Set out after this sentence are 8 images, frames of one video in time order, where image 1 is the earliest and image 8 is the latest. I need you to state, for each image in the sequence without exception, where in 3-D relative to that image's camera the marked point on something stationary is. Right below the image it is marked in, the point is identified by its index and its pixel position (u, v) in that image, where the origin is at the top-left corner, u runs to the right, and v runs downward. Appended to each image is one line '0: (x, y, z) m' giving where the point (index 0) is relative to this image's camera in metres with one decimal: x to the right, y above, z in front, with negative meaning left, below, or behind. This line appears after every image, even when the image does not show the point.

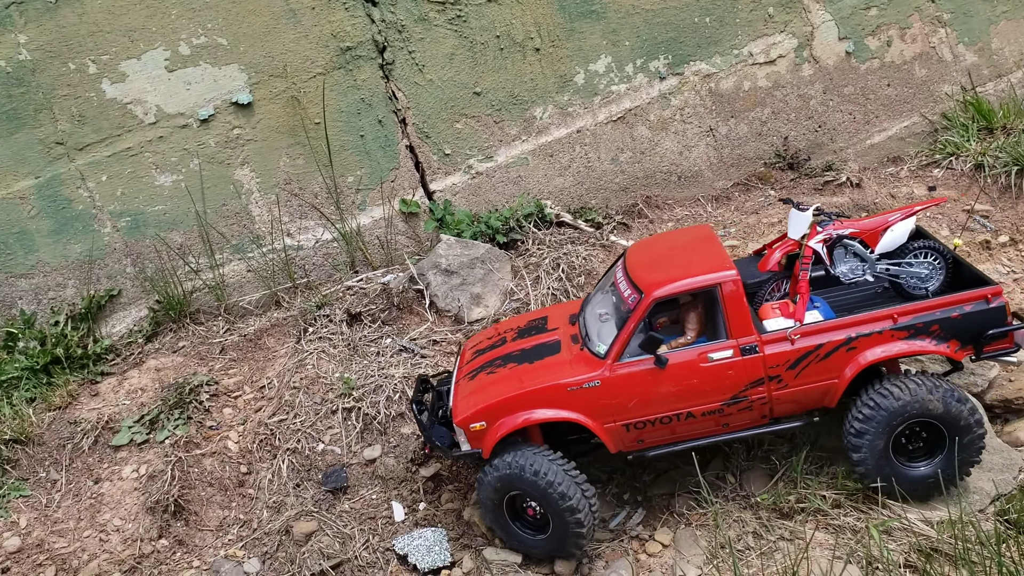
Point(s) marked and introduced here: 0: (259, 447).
0: (-1.7, -1.1, +5.1) m
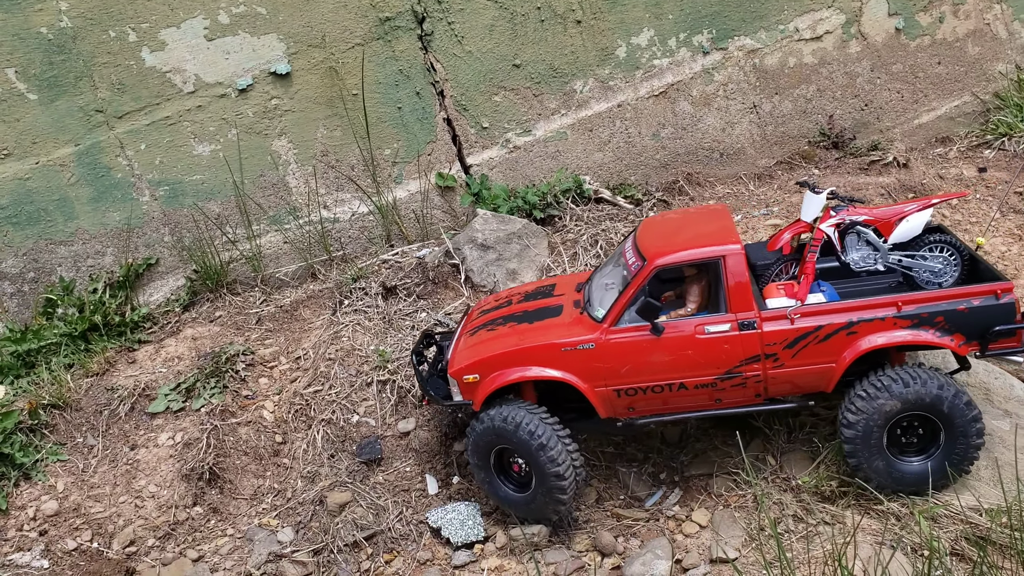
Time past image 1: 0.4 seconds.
0: (-1.5, -0.9, +5.1) m
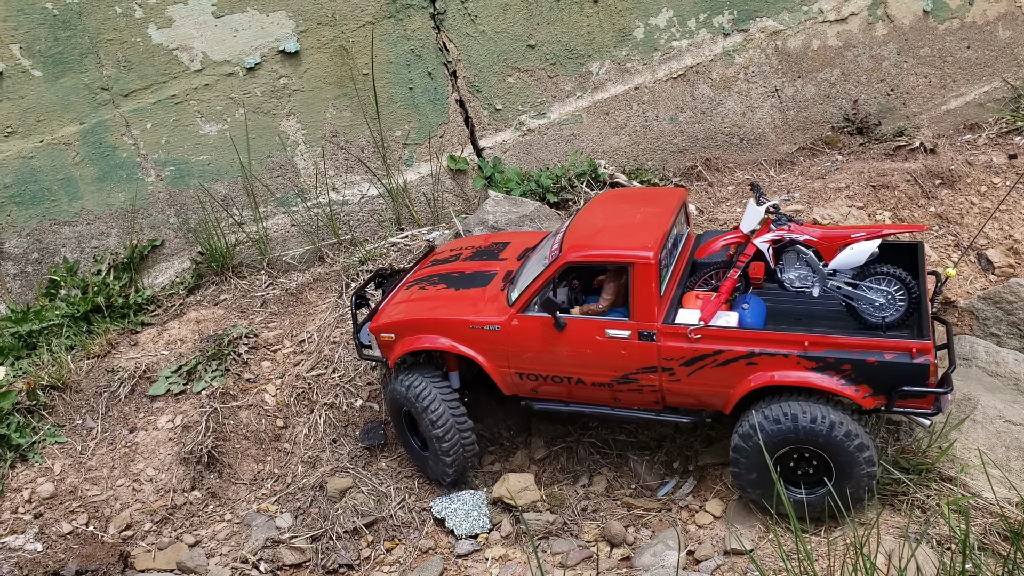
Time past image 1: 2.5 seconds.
0: (-1.4, -0.7, +4.9) m
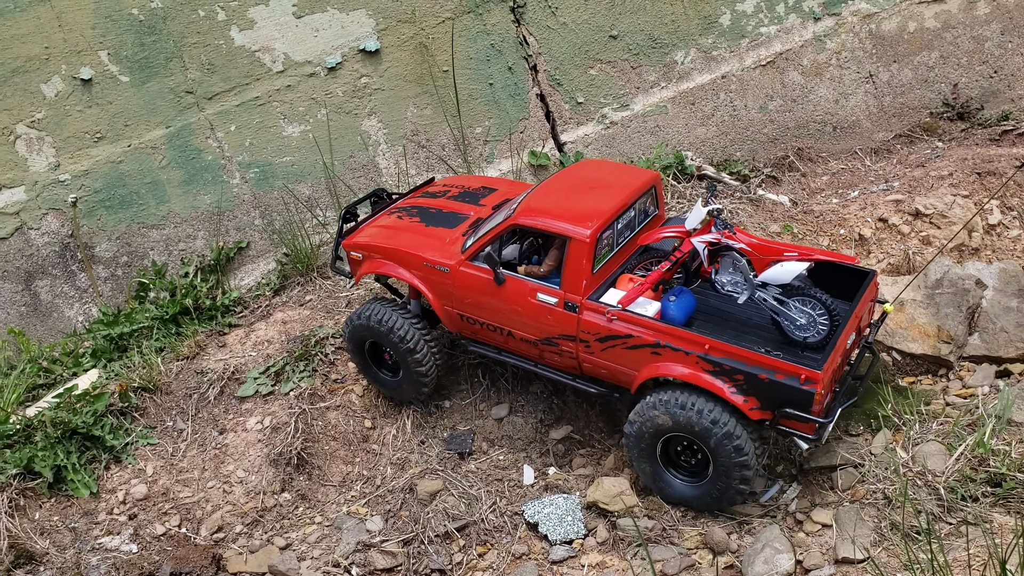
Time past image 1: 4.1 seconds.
0: (-0.8, -0.7, +4.8) m
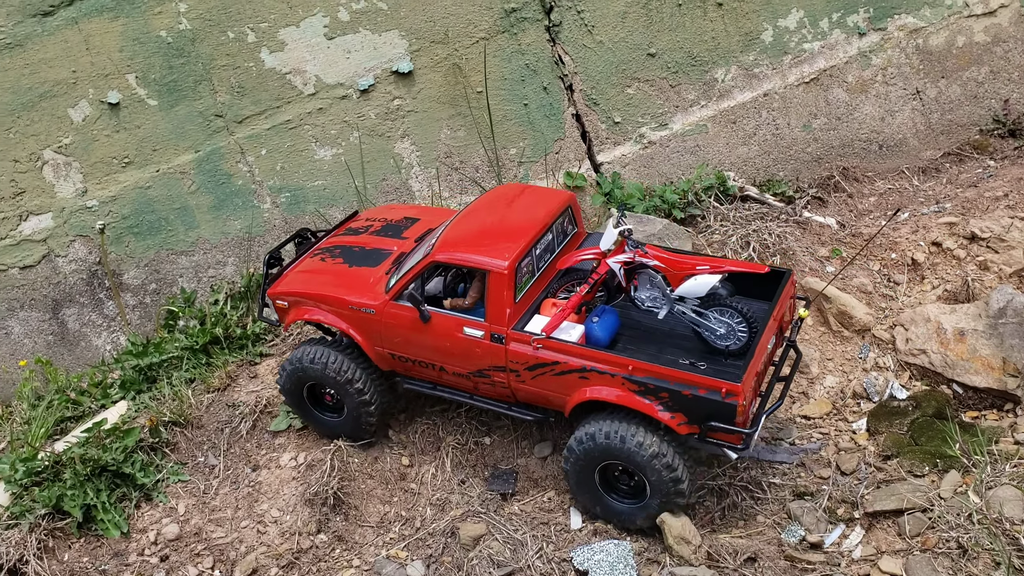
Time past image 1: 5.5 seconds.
0: (-0.6, -0.9, +4.7) m
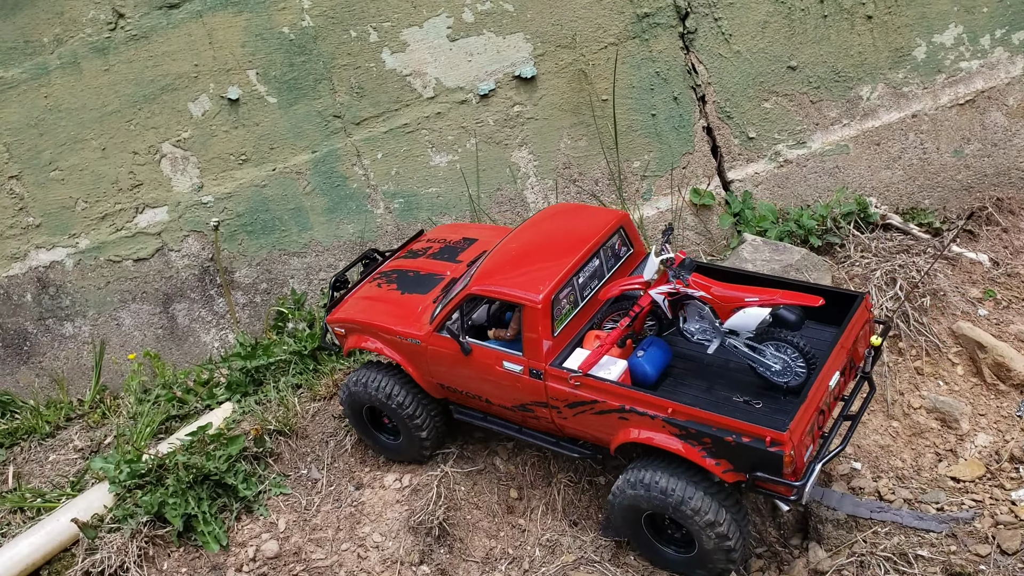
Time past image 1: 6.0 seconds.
0: (+0.1, -1.0, +4.5) m
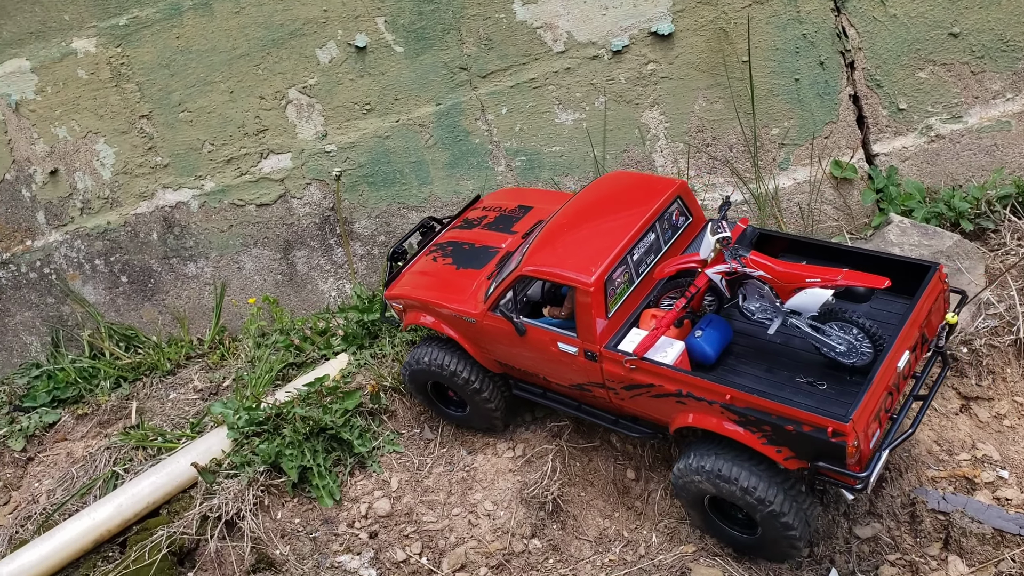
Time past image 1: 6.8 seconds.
0: (+0.8, -0.9, +4.4) m
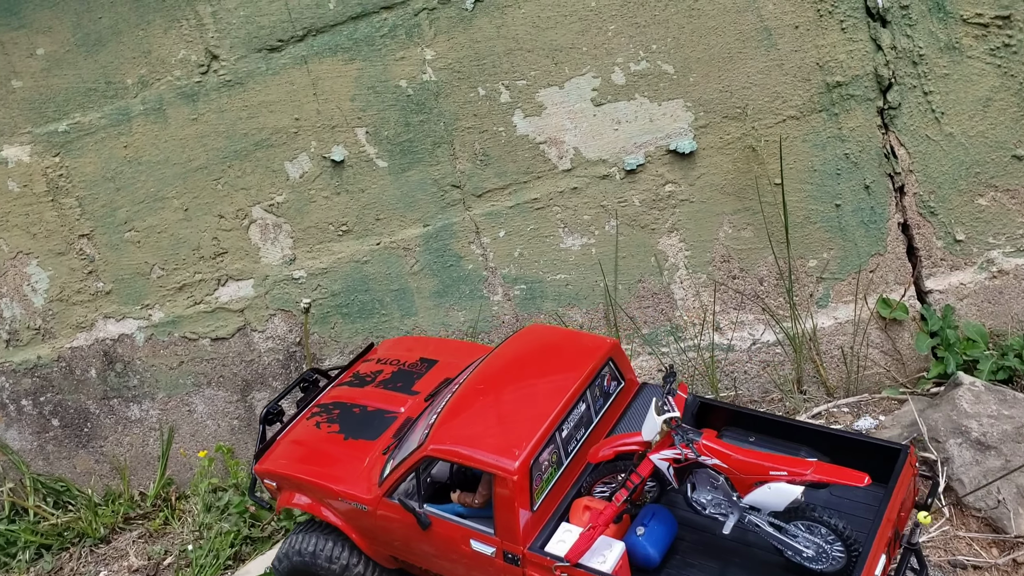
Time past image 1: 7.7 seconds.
0: (+0.8, -1.7, +3.6) m
